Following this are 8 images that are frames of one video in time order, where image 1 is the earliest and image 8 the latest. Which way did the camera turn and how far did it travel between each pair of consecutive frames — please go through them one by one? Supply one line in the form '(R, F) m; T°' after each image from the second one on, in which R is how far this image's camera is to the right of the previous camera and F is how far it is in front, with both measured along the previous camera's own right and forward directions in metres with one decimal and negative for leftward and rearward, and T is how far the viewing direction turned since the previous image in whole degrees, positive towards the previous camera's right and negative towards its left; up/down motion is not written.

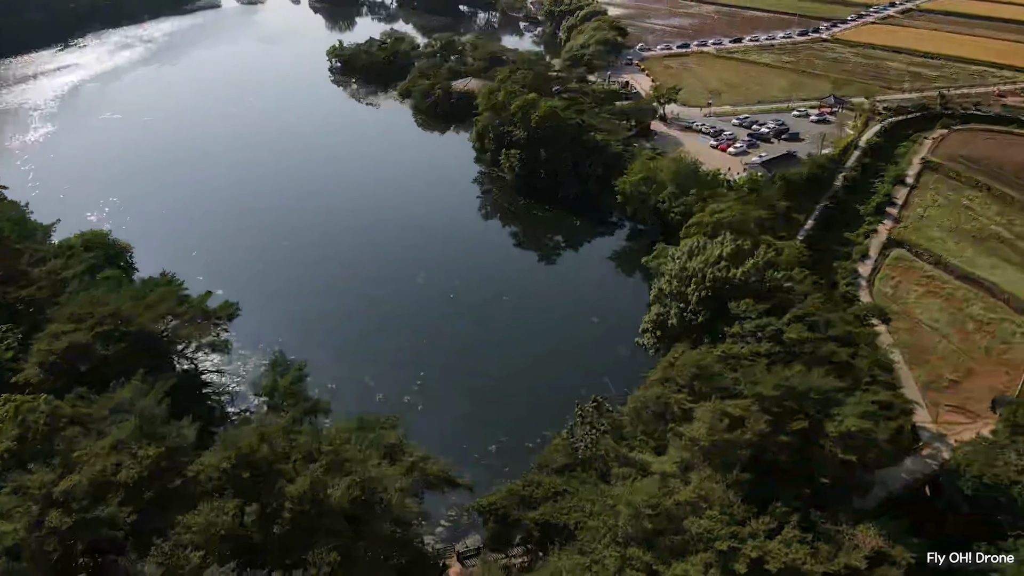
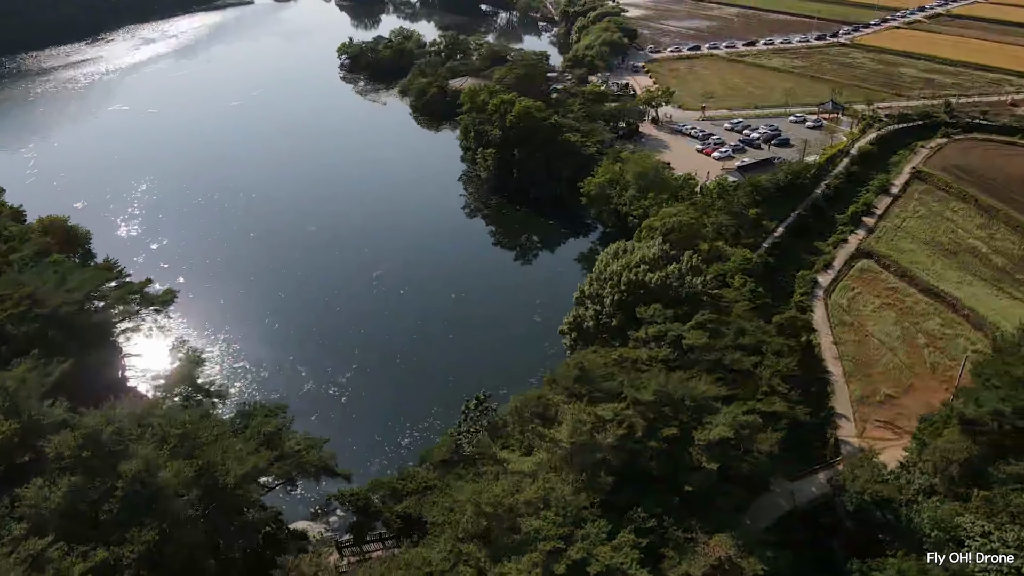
(+3.6, -0.1) m; -3°
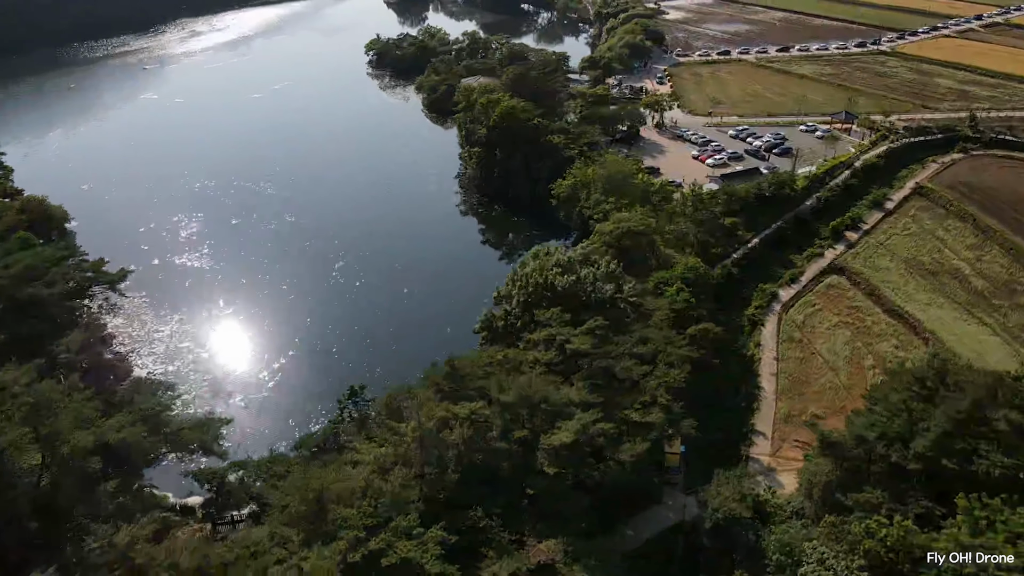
(+4.4, 0.0) m; -5°
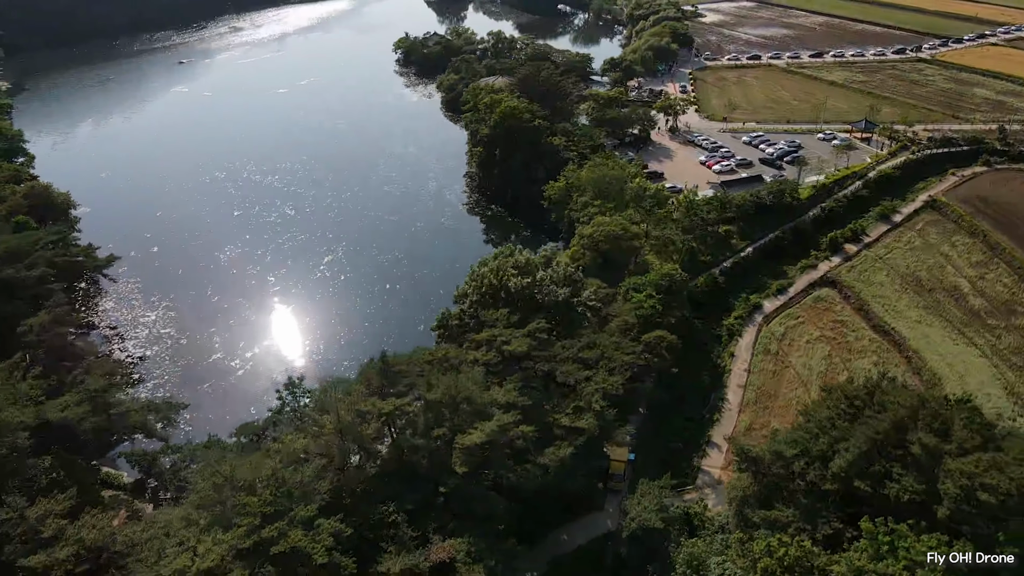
(+2.7, 0.0) m; -4°
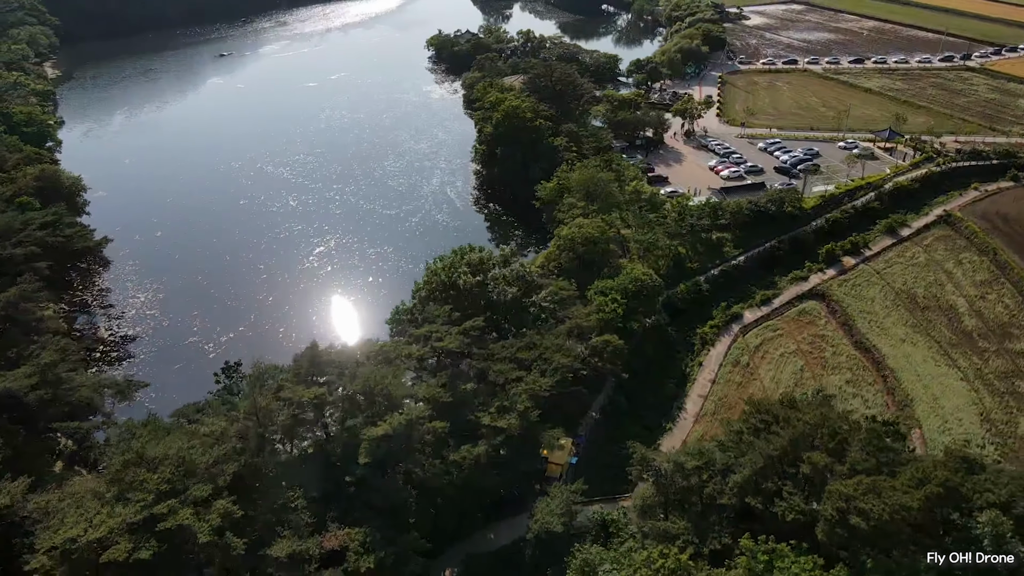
(+3.0, +0.1) m; -4°
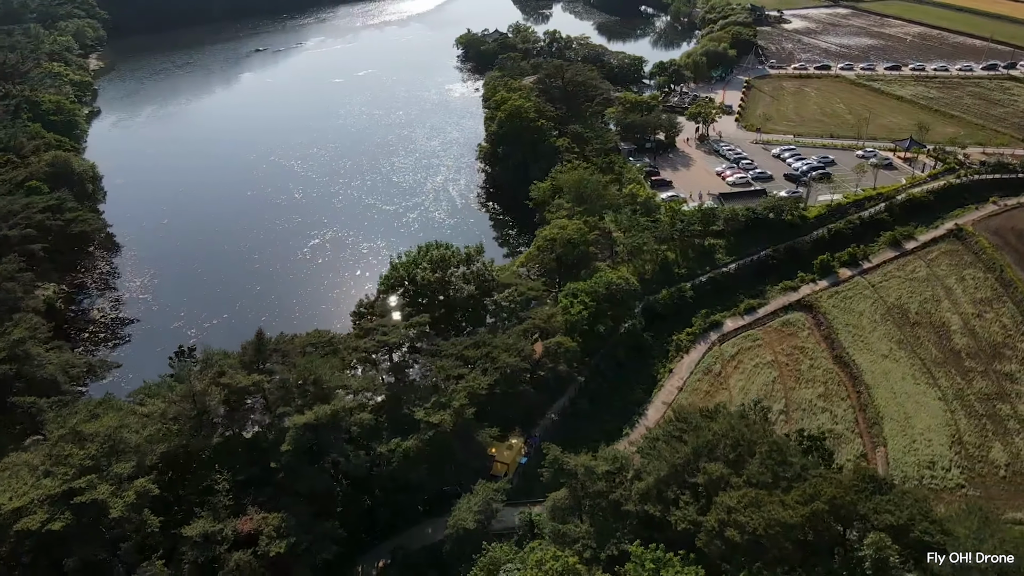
(+2.6, 0.0) m; -4°
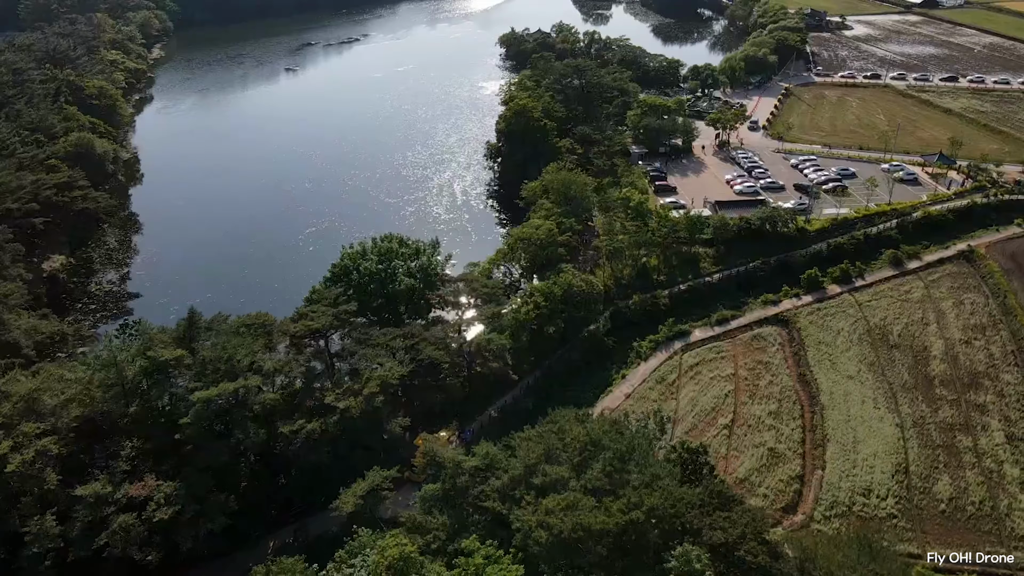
(+3.9, 0.0) m; -6°
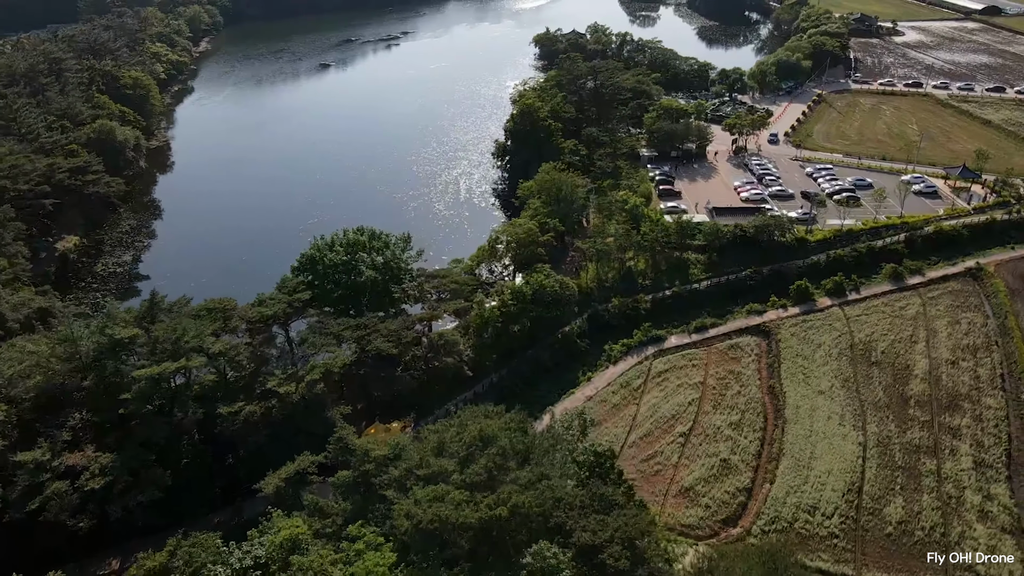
(+2.9, 0.0) m; -4°
